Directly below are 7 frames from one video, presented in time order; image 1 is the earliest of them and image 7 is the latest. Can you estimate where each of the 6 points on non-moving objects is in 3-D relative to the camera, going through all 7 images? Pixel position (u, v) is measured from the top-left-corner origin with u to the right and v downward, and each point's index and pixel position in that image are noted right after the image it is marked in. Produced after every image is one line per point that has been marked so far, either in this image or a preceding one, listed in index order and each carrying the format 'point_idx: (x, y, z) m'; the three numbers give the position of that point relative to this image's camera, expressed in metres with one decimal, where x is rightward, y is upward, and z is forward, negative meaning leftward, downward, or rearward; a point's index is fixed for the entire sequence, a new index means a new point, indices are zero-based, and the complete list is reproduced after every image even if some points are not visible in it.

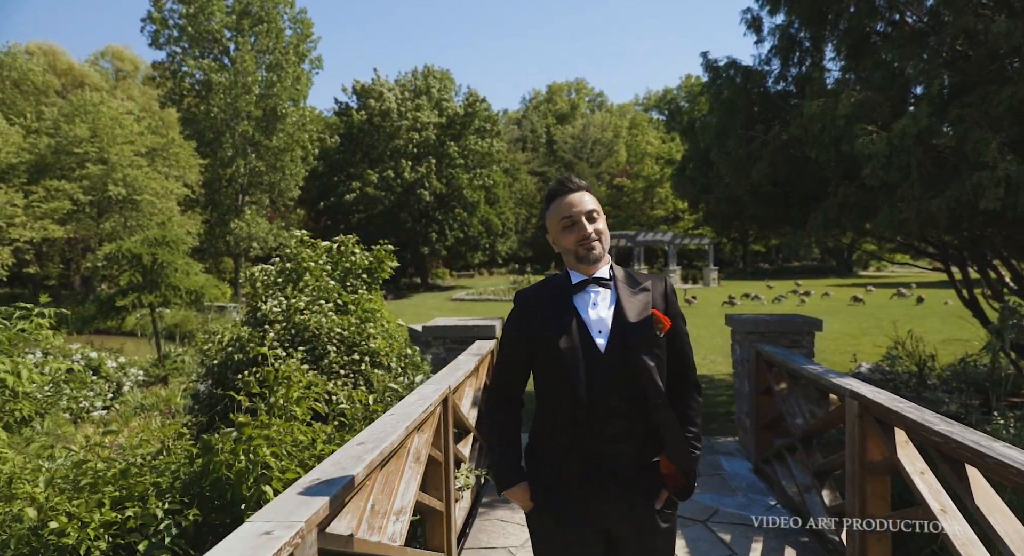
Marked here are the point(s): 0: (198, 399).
0: (-2.6, -1.0, +6.0) m
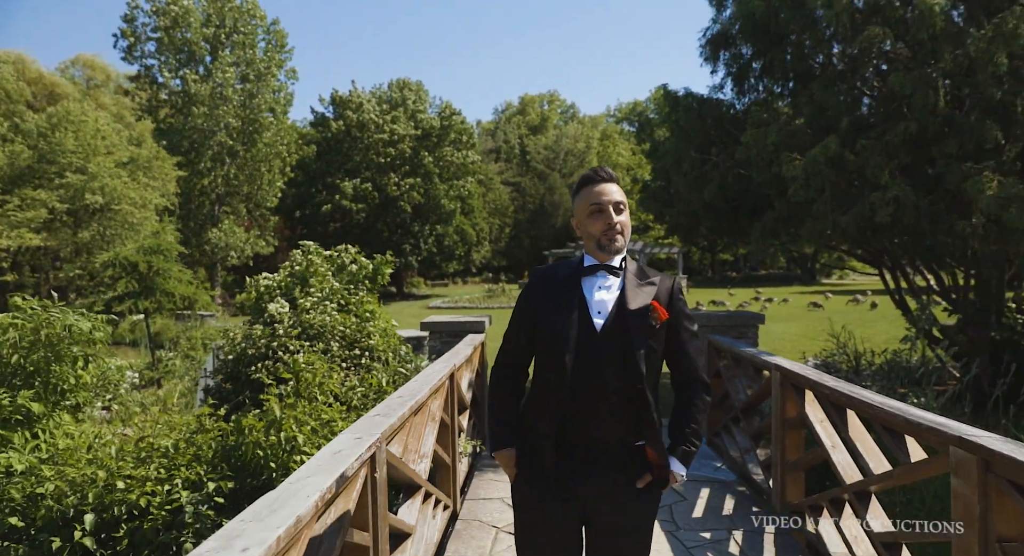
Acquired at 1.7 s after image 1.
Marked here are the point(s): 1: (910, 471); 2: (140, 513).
0: (-2.8, -1.0, +6.7) m
1: (+1.3, -0.6, +2.4) m
2: (-1.9, -1.2, +3.7) m
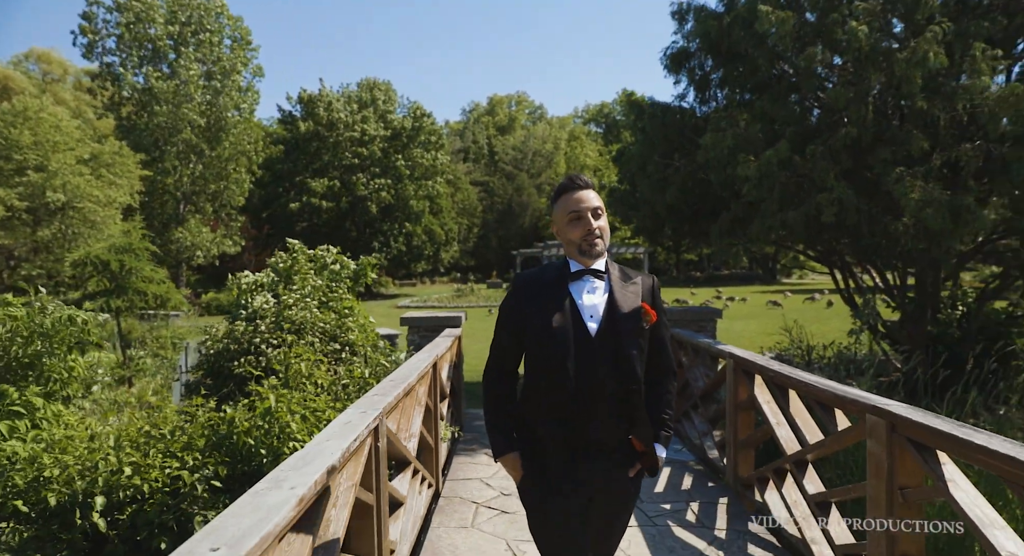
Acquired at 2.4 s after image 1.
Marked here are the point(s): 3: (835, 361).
0: (-3.0, -1.0, +6.9) m
1: (+1.3, -0.6, +2.8) m
2: (-2.0, -1.2, +4.0) m
3: (+3.2, -0.8, +7.1) m
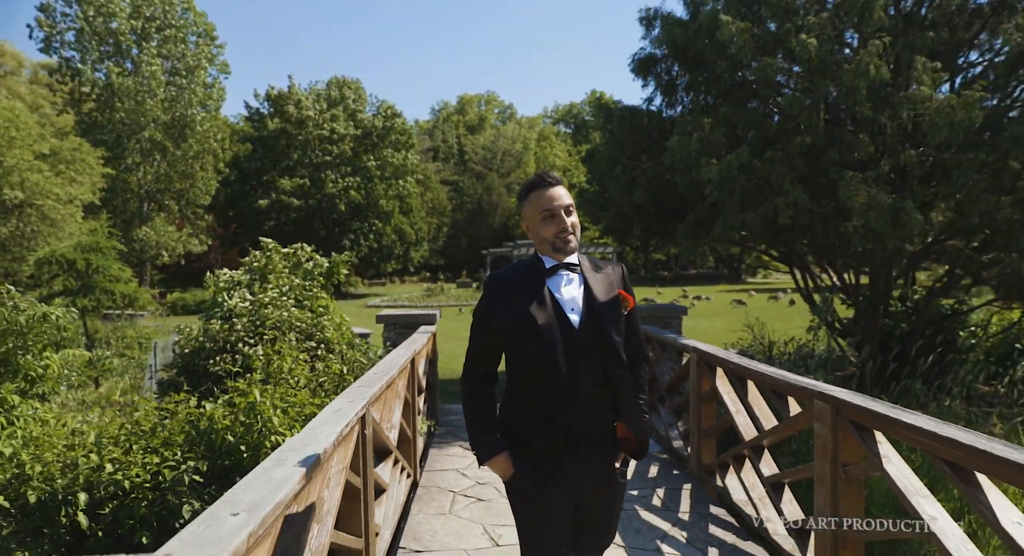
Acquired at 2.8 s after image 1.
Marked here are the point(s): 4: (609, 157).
0: (-3.3, -1.0, +6.9) m
1: (+1.2, -0.6, +3.0) m
2: (-2.2, -1.2, +4.1) m
3: (+2.9, -0.8, +7.4) m
4: (+1.0, +1.3, +7.7) m
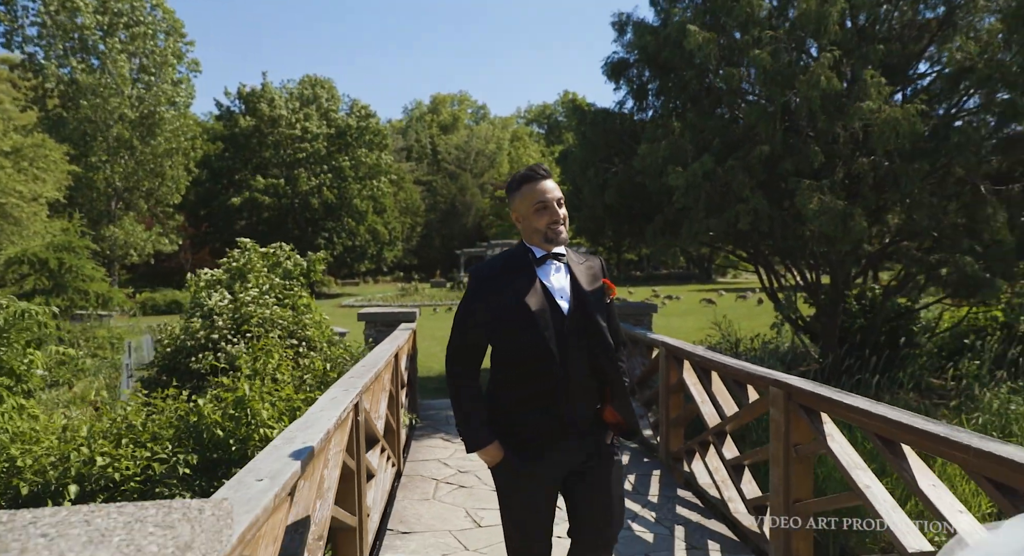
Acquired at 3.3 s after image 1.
0: (-3.5, -1.0, +7.0) m
1: (+1.1, -0.6, +3.3) m
2: (-2.3, -1.2, +4.2) m
3: (+2.6, -0.8, +7.8) m
4: (+0.8, +1.3, +8.0) m
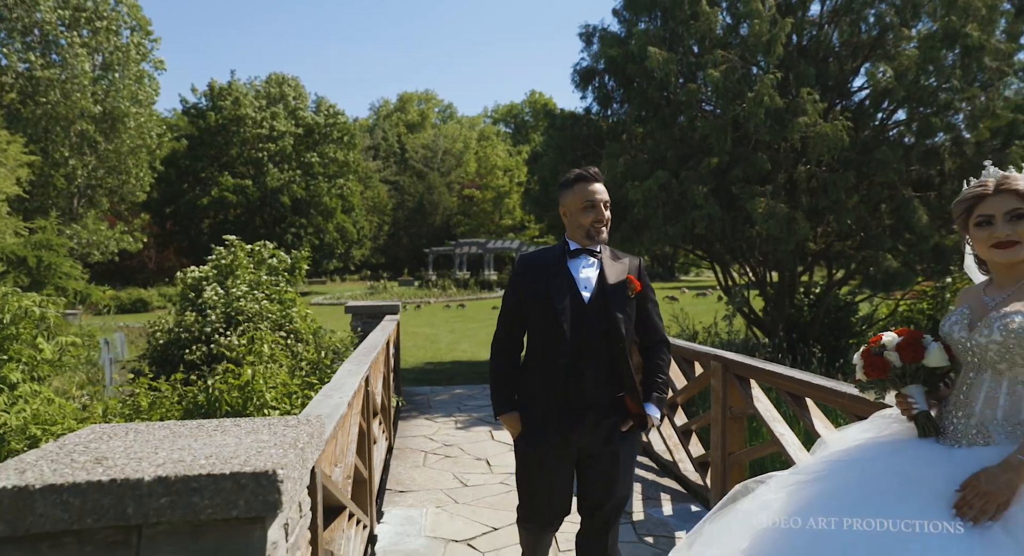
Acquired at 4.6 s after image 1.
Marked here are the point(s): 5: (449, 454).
0: (-3.7, -1.0, +7.5) m
1: (+1.0, -0.6, +3.9) m
2: (-2.4, -1.1, +4.7) m
3: (+2.3, -0.7, +8.5) m
4: (+0.5, +1.3, +8.6) m
5: (-0.4, -1.2, +4.9) m
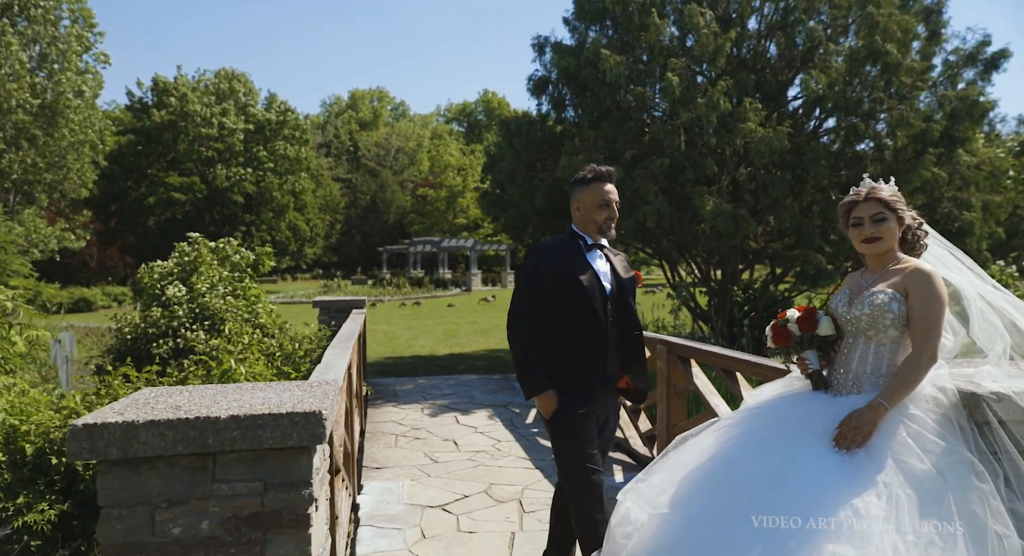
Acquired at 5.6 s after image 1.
0: (-4.2, -0.9, +7.6) m
1: (+0.8, -0.5, +4.4) m
2: (-2.7, -1.1, +4.9) m
3: (+1.8, -0.7, +9.0) m
4: (0.0, +1.4, +9.0) m
5: (-0.7, -1.2, +5.3) m
